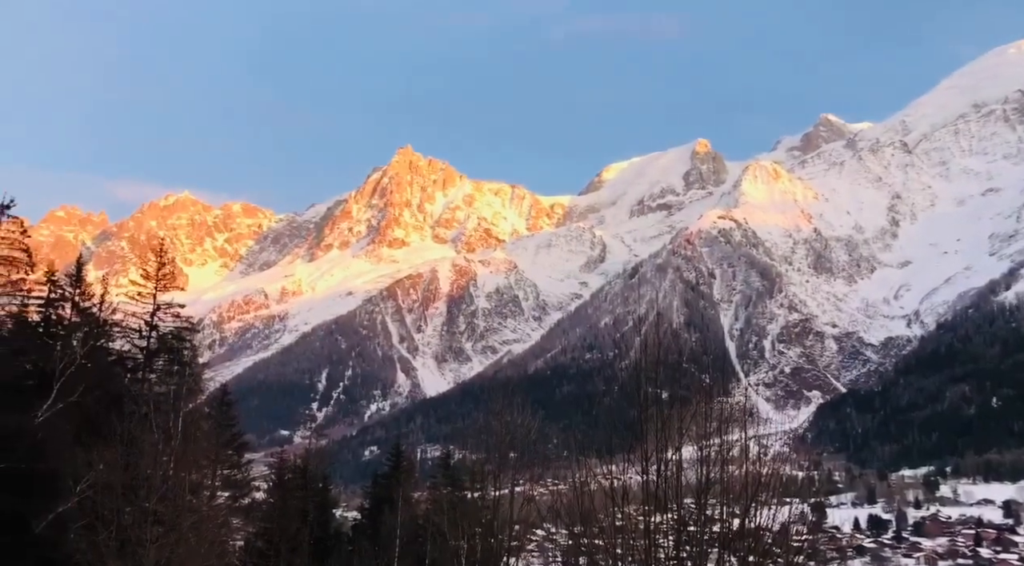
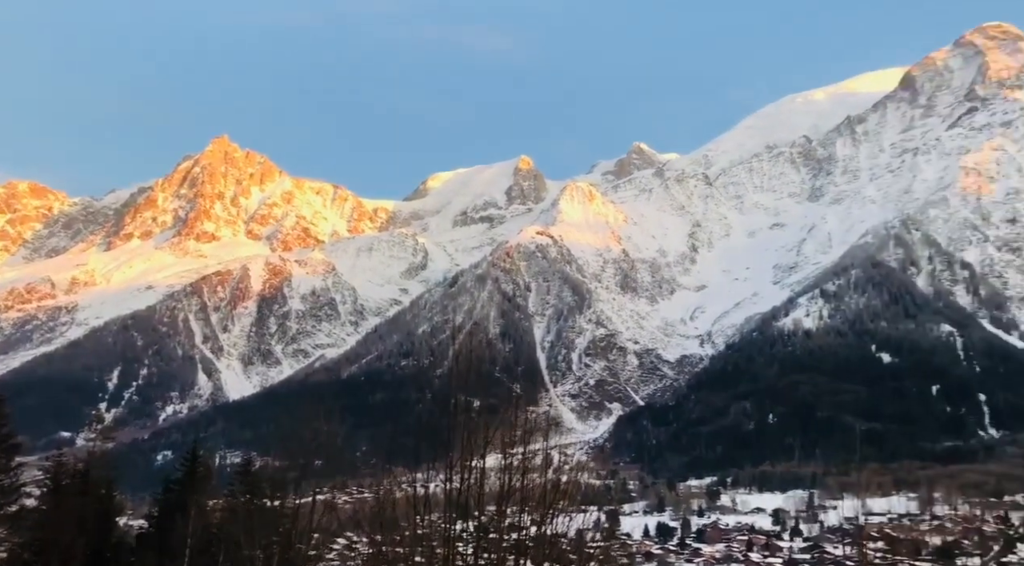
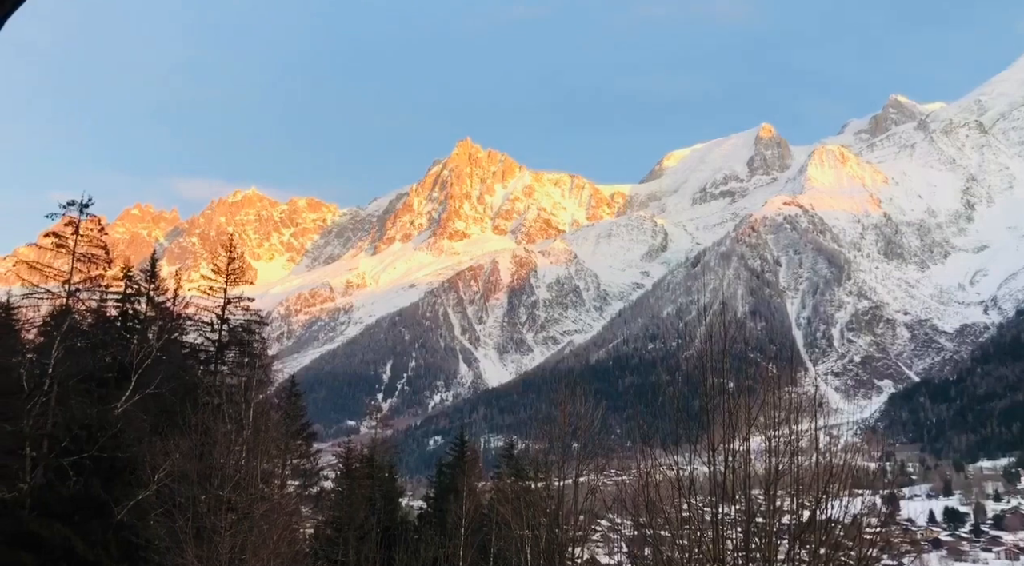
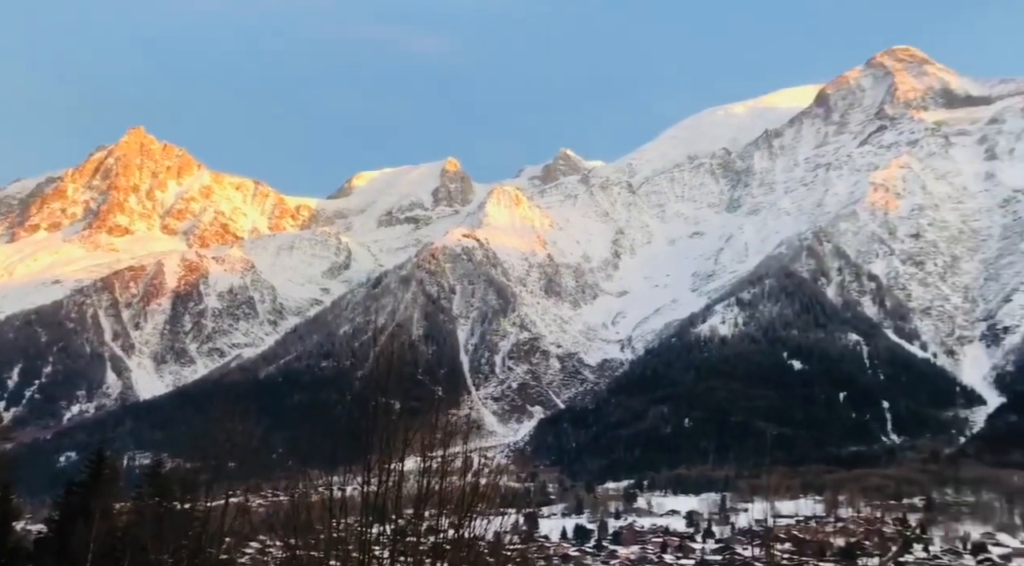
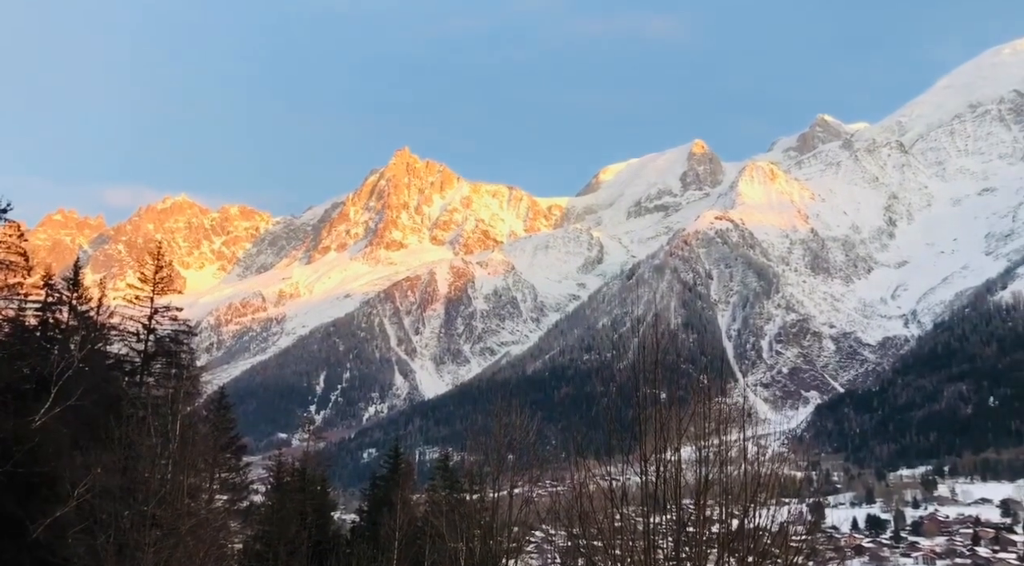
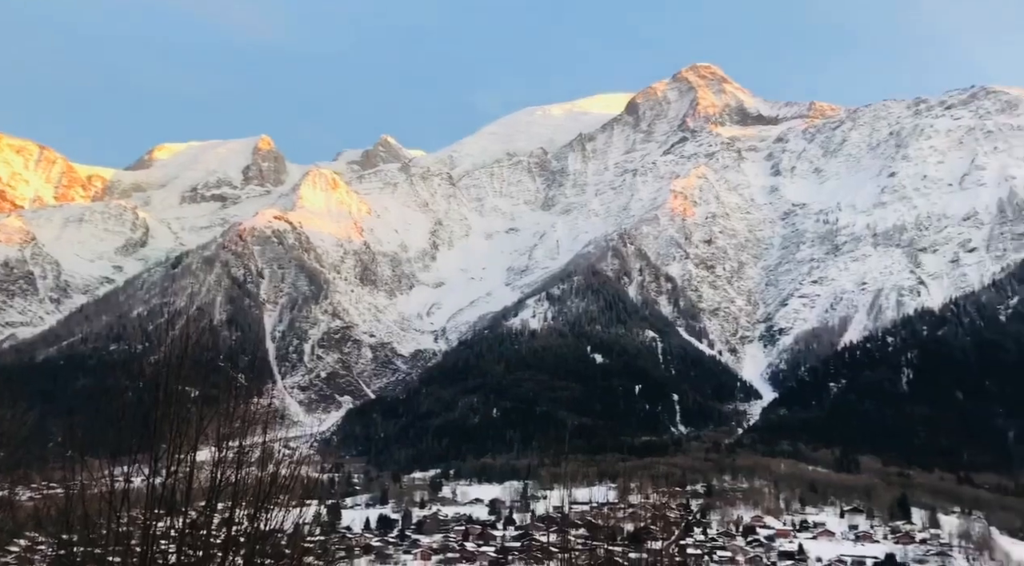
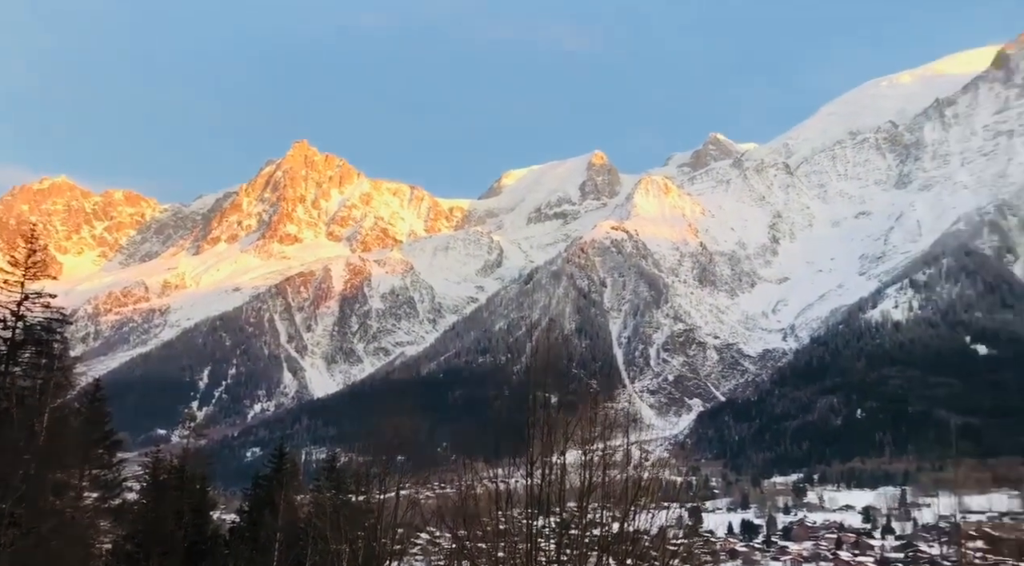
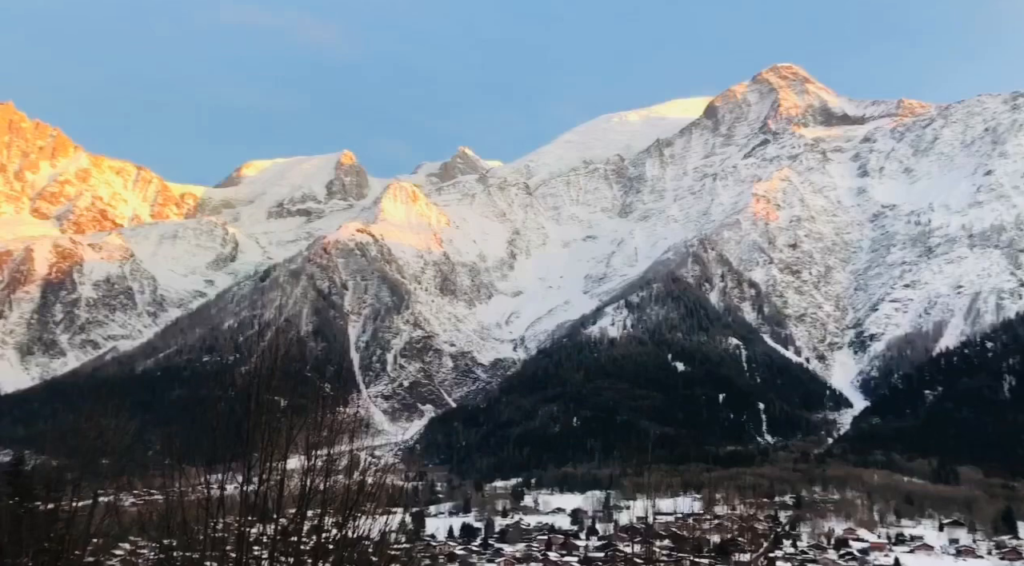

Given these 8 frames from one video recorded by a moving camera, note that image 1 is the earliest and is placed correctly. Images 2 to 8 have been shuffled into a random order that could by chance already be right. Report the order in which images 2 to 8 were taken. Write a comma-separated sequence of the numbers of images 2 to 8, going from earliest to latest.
3, 5, 7, 2, 4, 8, 6
